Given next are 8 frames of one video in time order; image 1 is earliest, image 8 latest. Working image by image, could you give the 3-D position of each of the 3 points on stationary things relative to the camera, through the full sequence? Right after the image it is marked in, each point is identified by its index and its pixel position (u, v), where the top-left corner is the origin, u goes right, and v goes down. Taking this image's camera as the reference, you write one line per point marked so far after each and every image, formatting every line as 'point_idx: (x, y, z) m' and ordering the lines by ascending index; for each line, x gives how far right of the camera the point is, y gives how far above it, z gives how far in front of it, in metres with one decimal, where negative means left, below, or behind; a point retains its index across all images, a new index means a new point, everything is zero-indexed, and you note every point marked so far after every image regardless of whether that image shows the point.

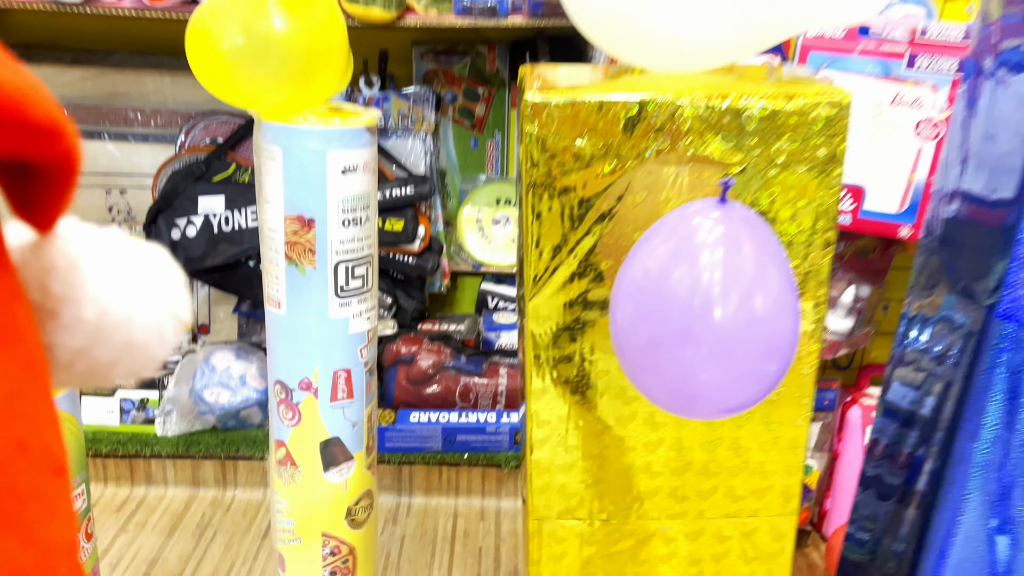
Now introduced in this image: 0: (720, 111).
0: (+0.2, +0.1, +0.7) m
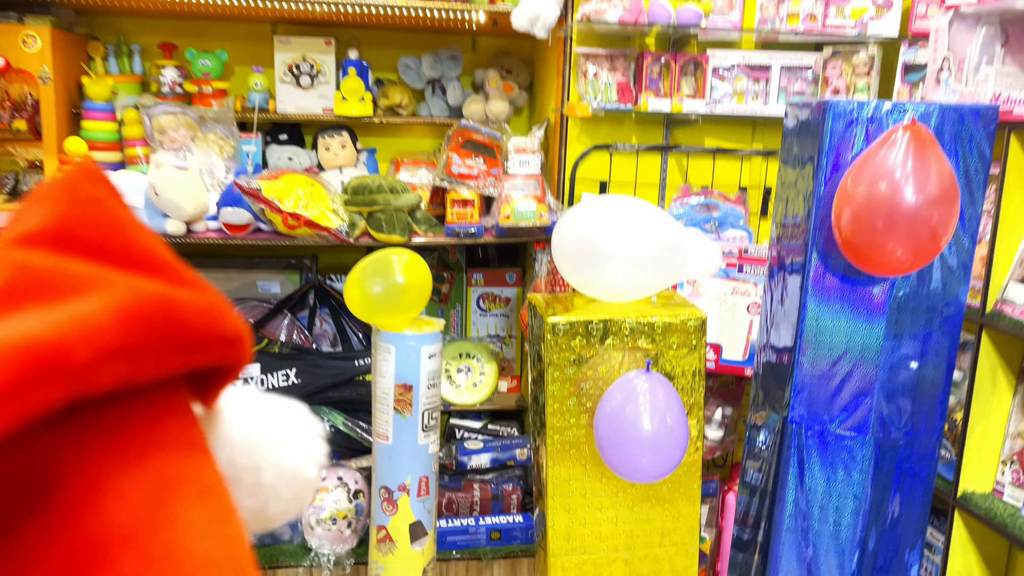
0: (+0.2, -0.1, +1.3) m
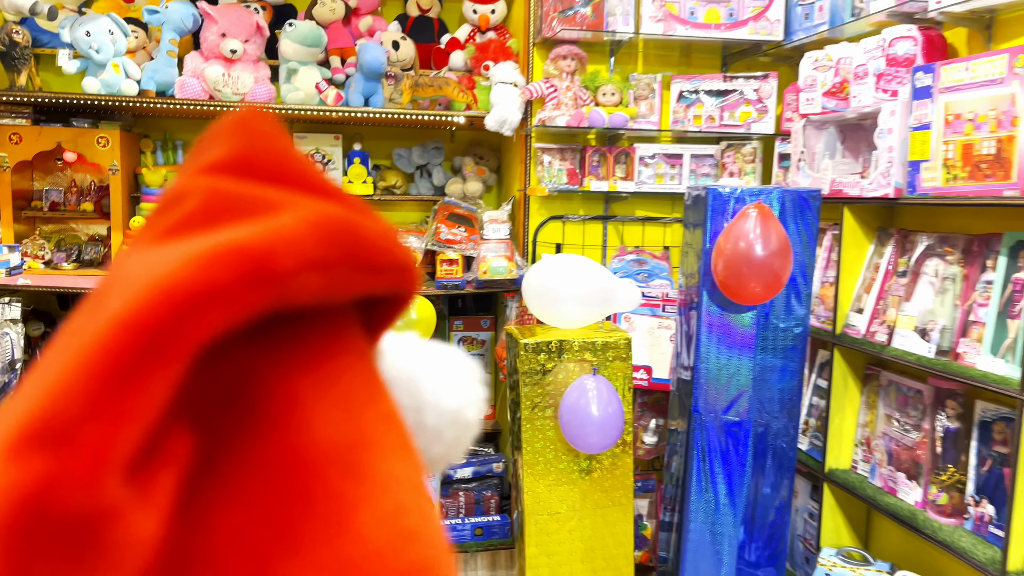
0: (+0.2, -0.1, +1.9) m
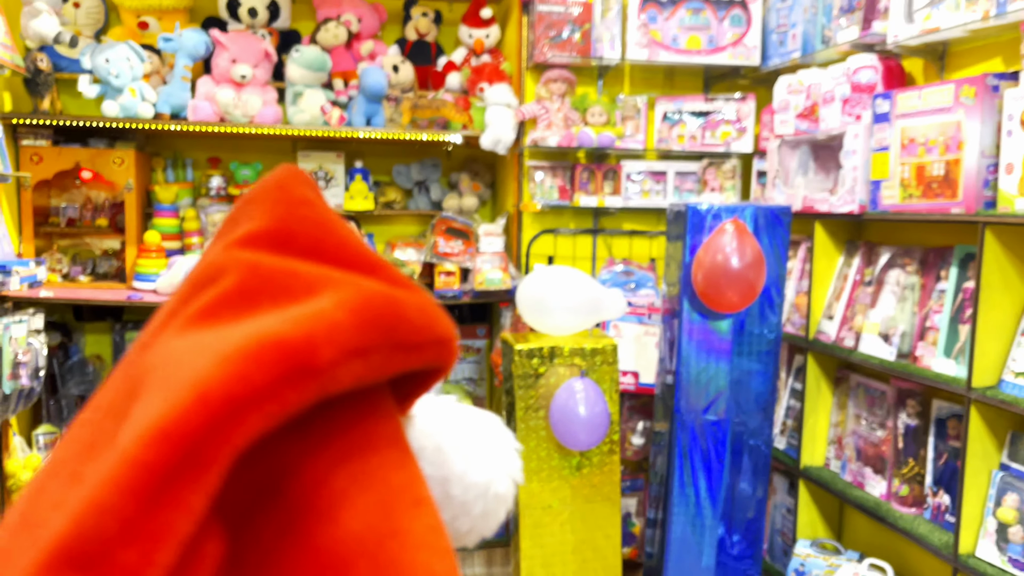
0: (+0.2, -0.2, +2.0) m
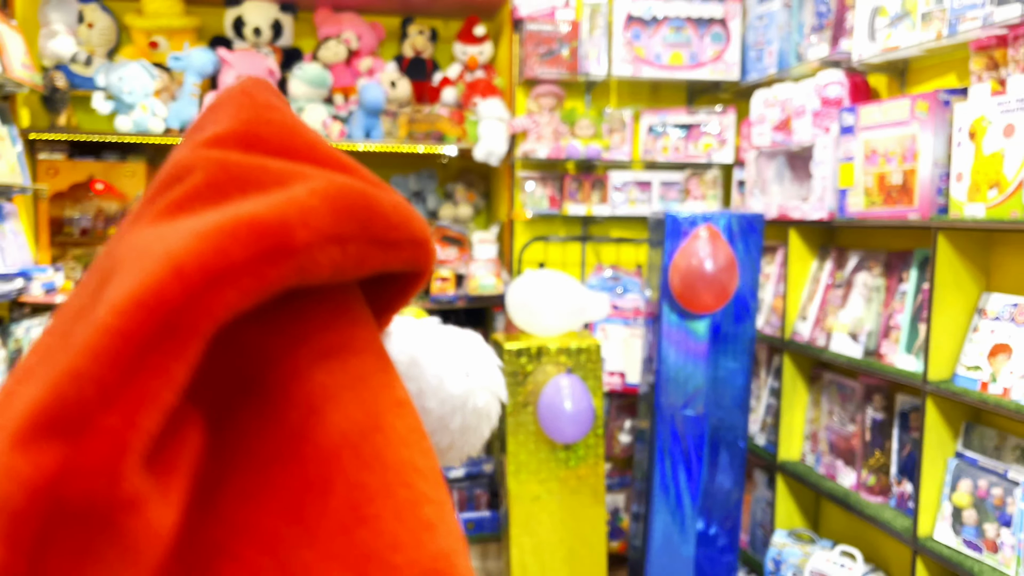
0: (+0.1, -0.2, +2.2) m
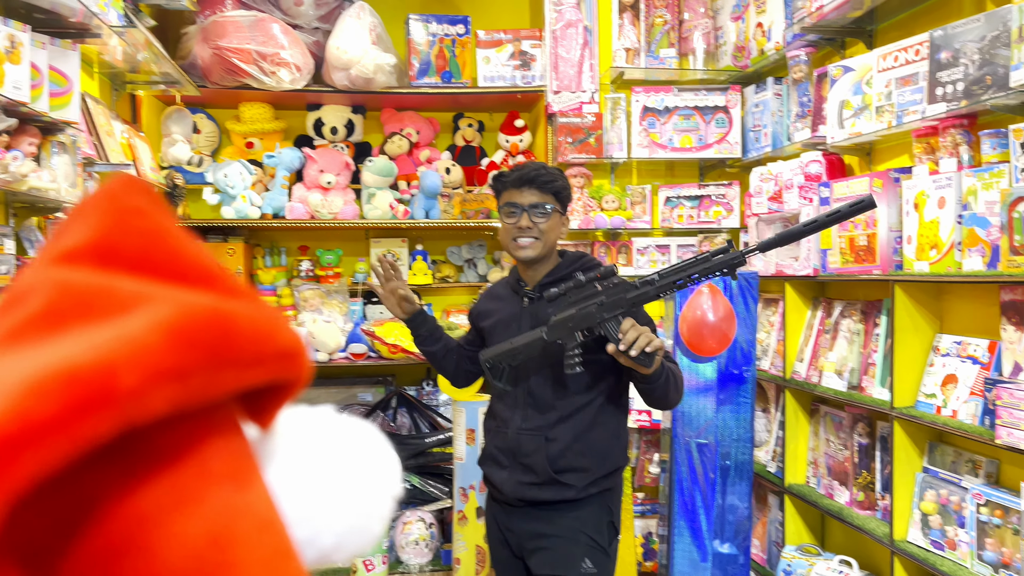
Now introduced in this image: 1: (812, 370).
0: (+0.3, -0.3, +2.6) m
1: (+1.0, -0.3, +2.7) m
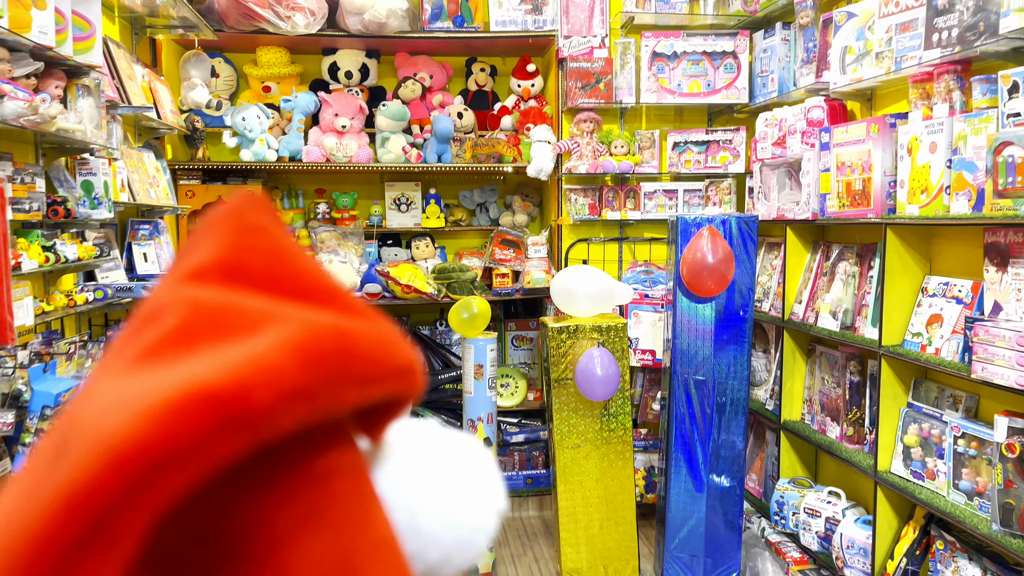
0: (+0.3, -0.1, +2.7) m
1: (+1.0, -0.1, +2.8) m
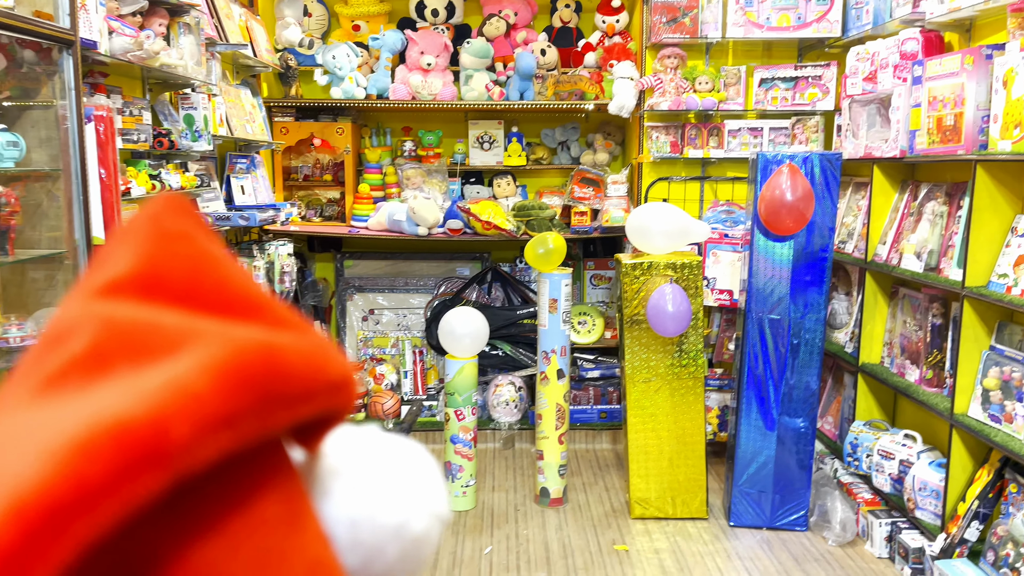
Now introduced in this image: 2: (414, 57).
0: (+0.5, +0.1, +2.7) m
1: (+1.3, +0.1, +2.7) m
2: (-0.4, +1.0, +3.5) m
